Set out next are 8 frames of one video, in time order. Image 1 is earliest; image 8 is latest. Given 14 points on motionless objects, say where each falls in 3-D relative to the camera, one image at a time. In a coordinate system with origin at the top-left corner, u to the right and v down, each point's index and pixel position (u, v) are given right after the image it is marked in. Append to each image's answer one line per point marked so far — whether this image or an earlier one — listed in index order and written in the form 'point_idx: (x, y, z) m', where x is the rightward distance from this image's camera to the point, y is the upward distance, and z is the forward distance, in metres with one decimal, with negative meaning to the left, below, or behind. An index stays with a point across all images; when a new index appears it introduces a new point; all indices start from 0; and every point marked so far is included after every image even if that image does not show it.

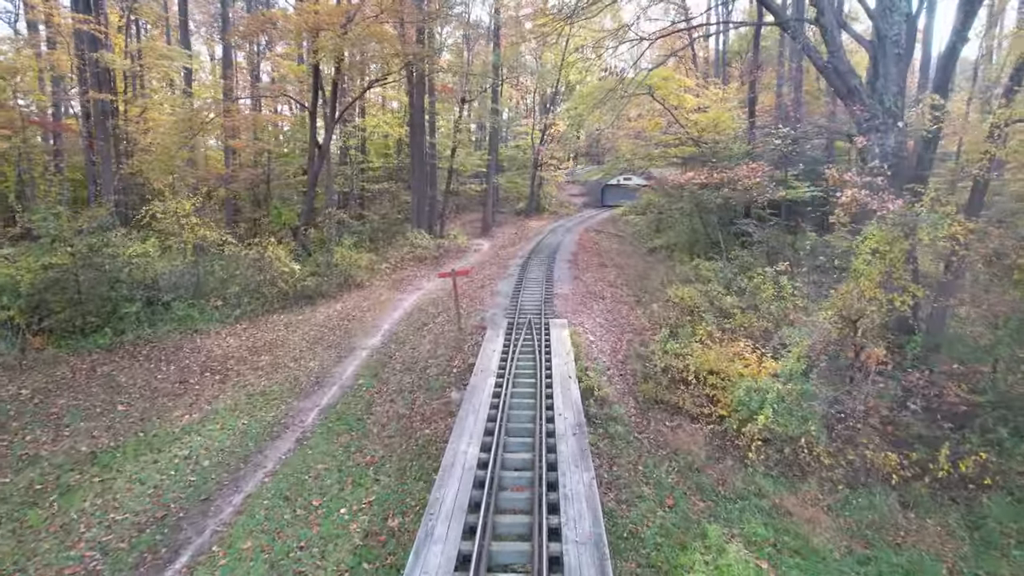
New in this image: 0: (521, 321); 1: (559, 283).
0: (+0.2, -0.8, +13.9) m
1: (+1.5, +0.1, +18.3) m
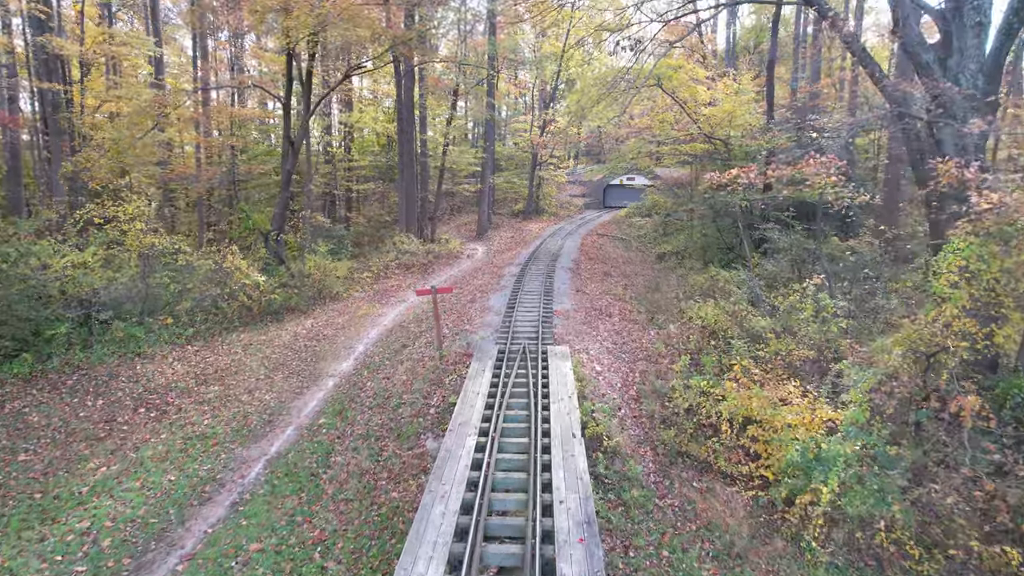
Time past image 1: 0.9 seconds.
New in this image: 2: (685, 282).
0: (0.0, -1.2, +11.7) m
1: (+1.3, -0.3, +16.1) m
2: (+5.5, +0.1, +18.8) m
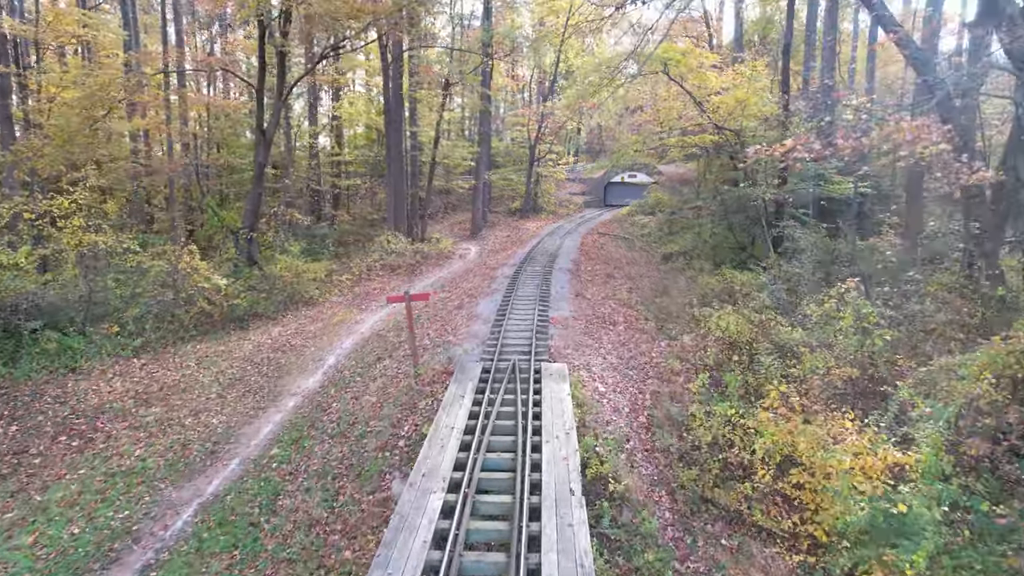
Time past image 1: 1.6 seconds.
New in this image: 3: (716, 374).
0: (-0.2, -1.3, +9.9) m
1: (+1.1, -0.4, +14.3) m
2: (+5.3, 0.0, +17.0) m
3: (+3.6, -1.5, +10.3) m
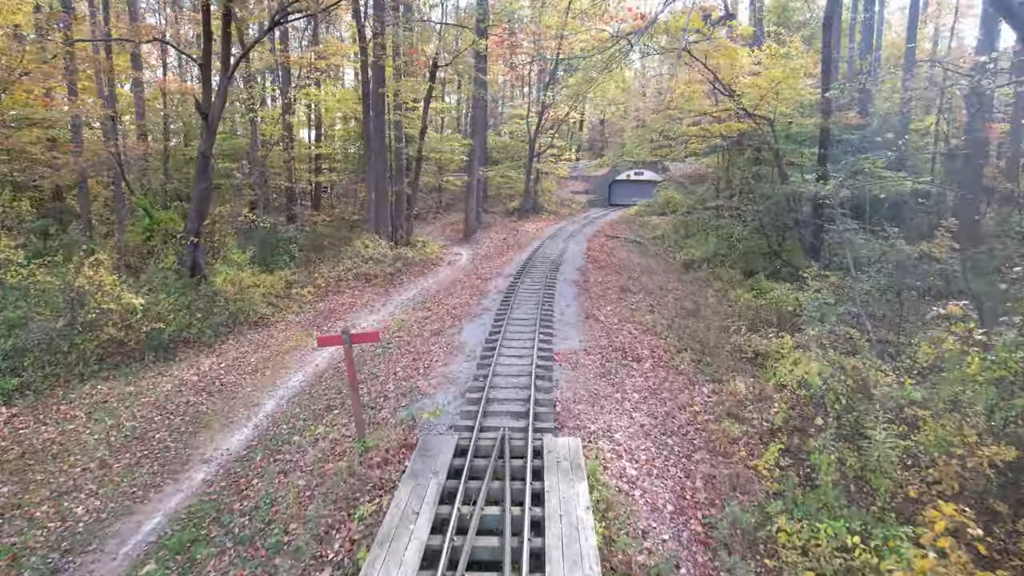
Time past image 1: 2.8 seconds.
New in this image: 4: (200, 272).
0: (-0.3, -1.7, +6.9) m
1: (+1.0, -0.8, +11.3) m
2: (+5.1, -0.5, +13.9) m
3: (+3.4, -1.9, +7.2) m
4: (-7.6, +0.4, +14.3) m
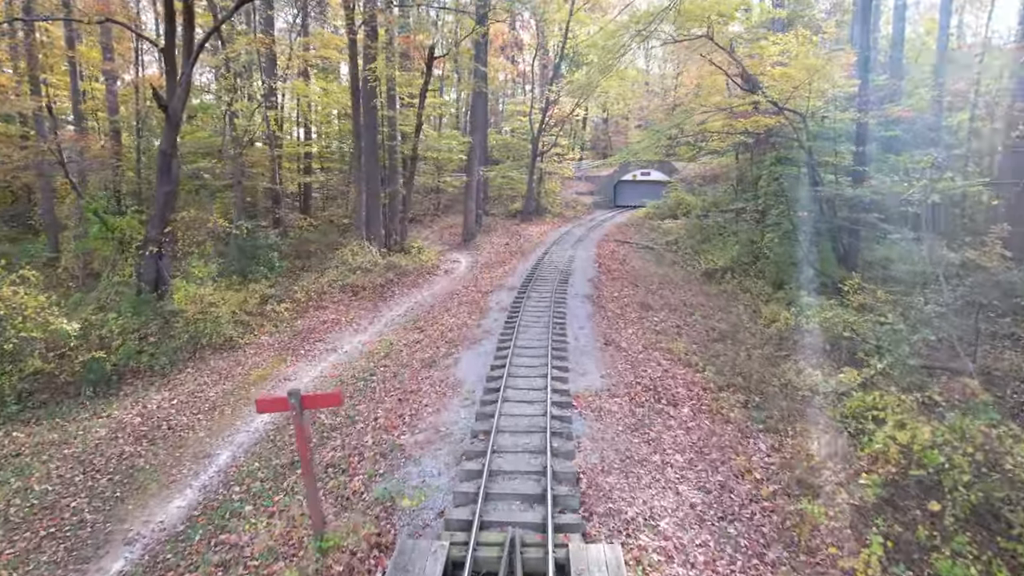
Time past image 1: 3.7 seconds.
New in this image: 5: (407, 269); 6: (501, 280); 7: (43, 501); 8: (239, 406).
0: (-0.2, -2.1, +5.0) m
1: (+1.1, -1.2, +9.4) m
2: (+5.2, -0.8, +12.1) m
3: (+3.5, -2.3, +5.4) m
4: (-7.5, 0.0, +12.5) m
5: (-3.2, +0.6, +18.4) m
6: (-0.3, +0.2, +16.5) m
7: (-5.8, -2.6, +7.3) m
8: (-4.6, -2.0, +9.9) m
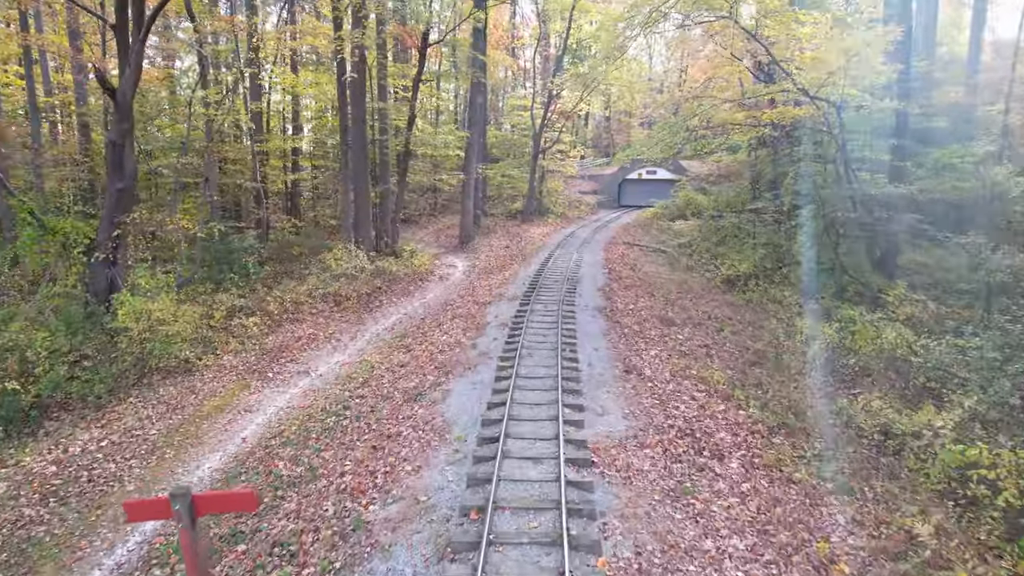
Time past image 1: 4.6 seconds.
0: (-0.2, -2.3, +3.3) m
1: (+1.1, -1.4, +7.7) m
2: (+5.3, -1.1, +10.4) m
3: (+3.6, -2.6, +3.7) m
4: (-7.5, -0.2, +10.8) m
5: (-3.2, +0.4, +16.7) m
6: (-0.3, 0.0, +14.8) m
7: (-5.8, -2.8, +5.6) m
8: (-4.5, -2.2, +8.2) m
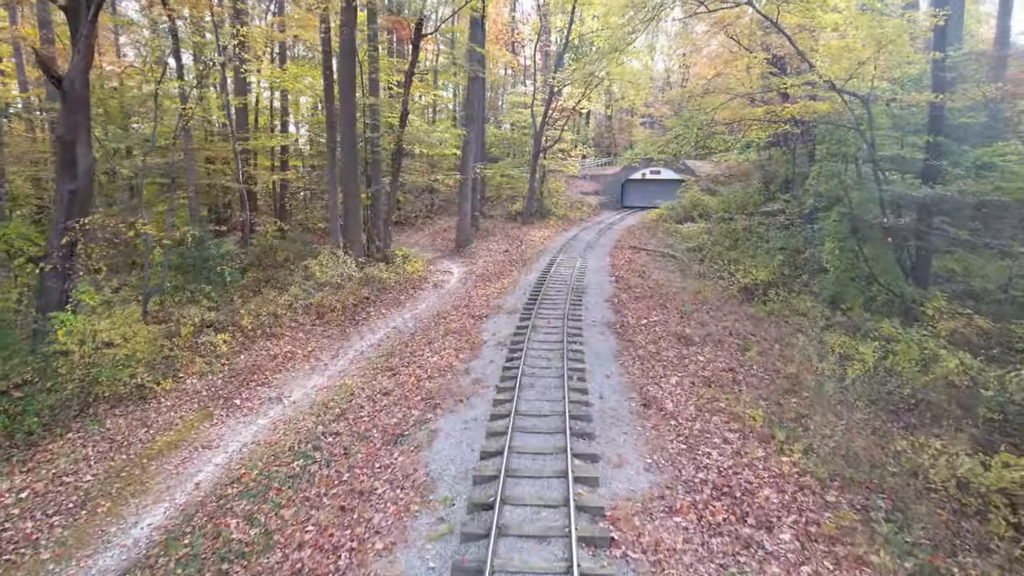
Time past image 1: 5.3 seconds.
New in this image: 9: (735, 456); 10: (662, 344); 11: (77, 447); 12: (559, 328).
0: (-0.2, -2.5, +2.1) m
1: (+1.1, -1.7, +6.5) m
2: (+5.2, -1.3, +9.1) m
3: (+3.6, -2.8, +2.4) m
4: (-7.5, -0.5, +9.5) m
5: (-3.2, +0.1, +15.5) m
6: (-0.3, -0.3, +13.6) m
7: (-5.8, -3.1, +4.3) m
8: (-4.6, -2.4, +6.9) m
9: (+2.4, -1.8, +6.4) m
10: (+2.5, -0.9, +10.0) m
11: (-5.7, -2.1, +7.8) m
12: (+0.8, -0.7, +10.6) m
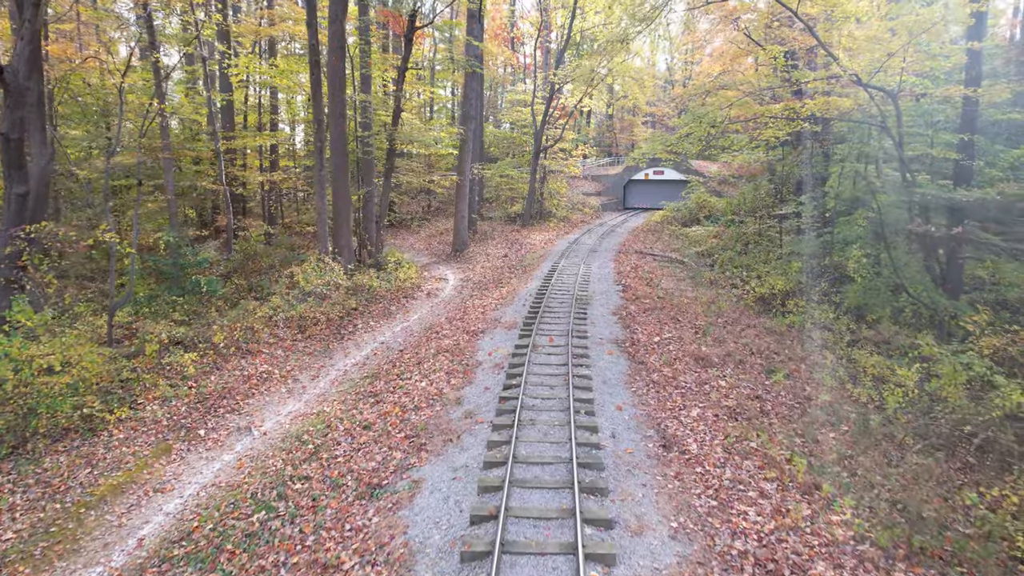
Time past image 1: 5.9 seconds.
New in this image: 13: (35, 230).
0: (-0.2, -2.8, +1.0) m
1: (+1.0, -1.9, +5.4) m
2: (+5.2, -1.5, +8.1) m
3: (+3.5, -3.0, +1.4) m
4: (-7.5, -0.7, +8.5) m
5: (-3.3, -0.1, +14.4) m
6: (-0.3, -0.5, +12.5) m
7: (-5.8, -3.3, +3.3) m
8: (-4.6, -2.7, +5.9) m
9: (+2.4, -2.0, +5.3) m
10: (+2.5, -1.2, +9.0) m
11: (-5.7, -2.3, +6.7) m
12: (+0.8, -0.9, +9.5) m
13: (-7.4, +0.9, +9.1) m
